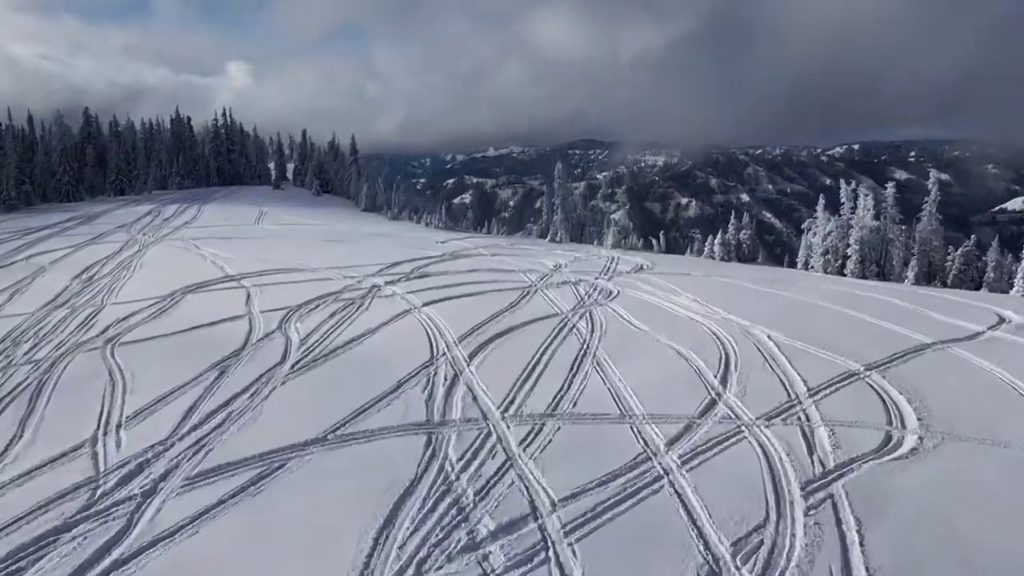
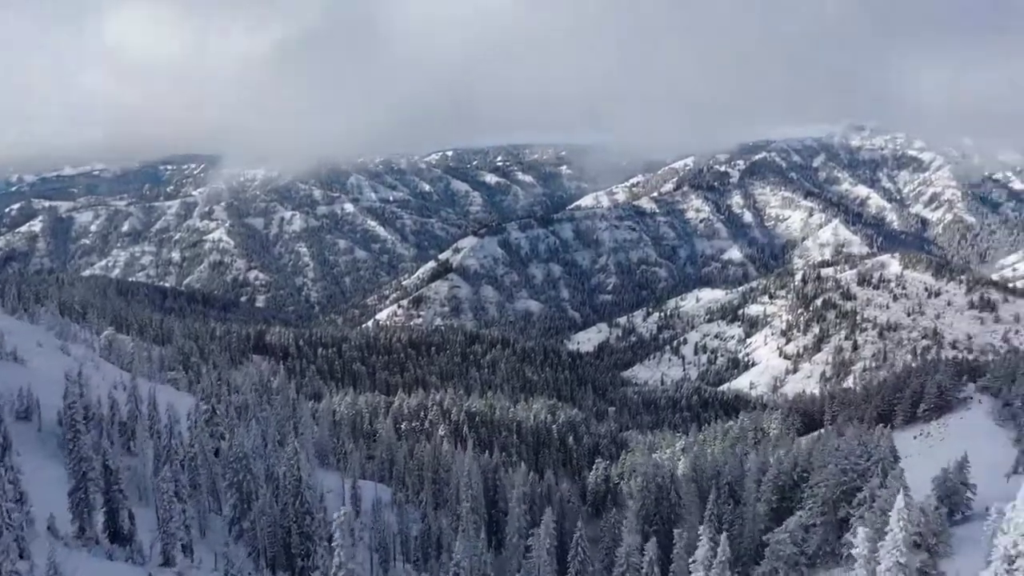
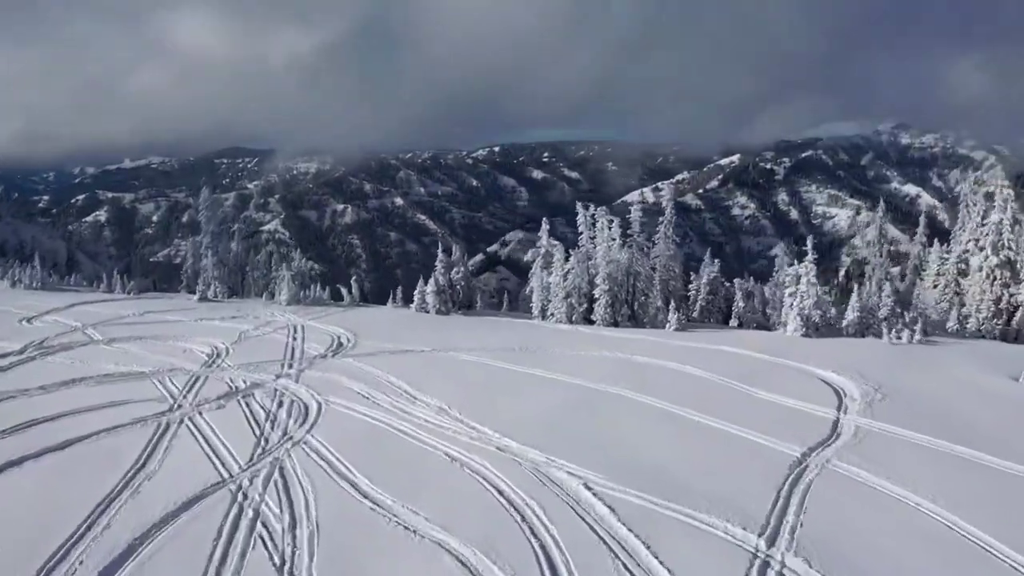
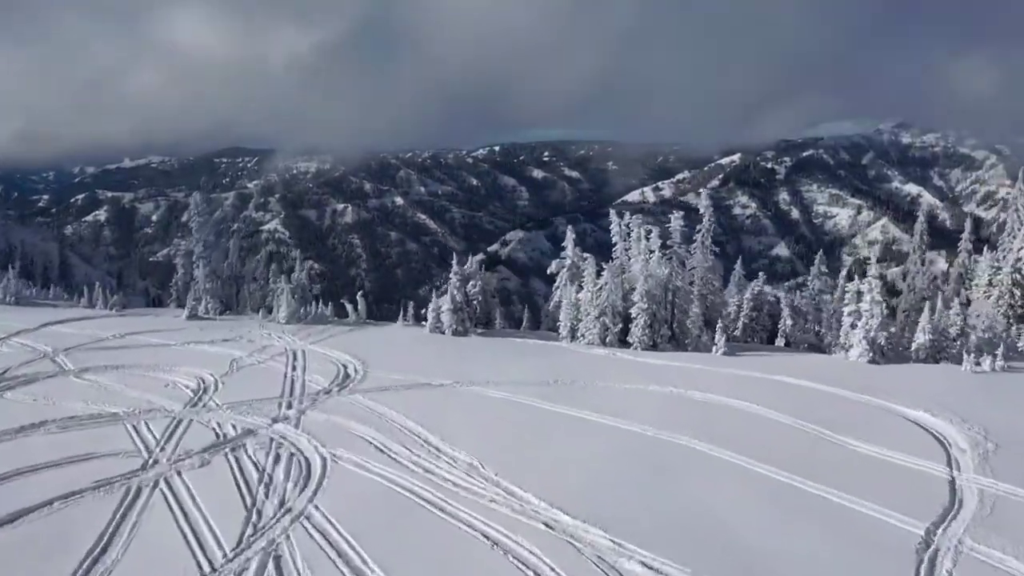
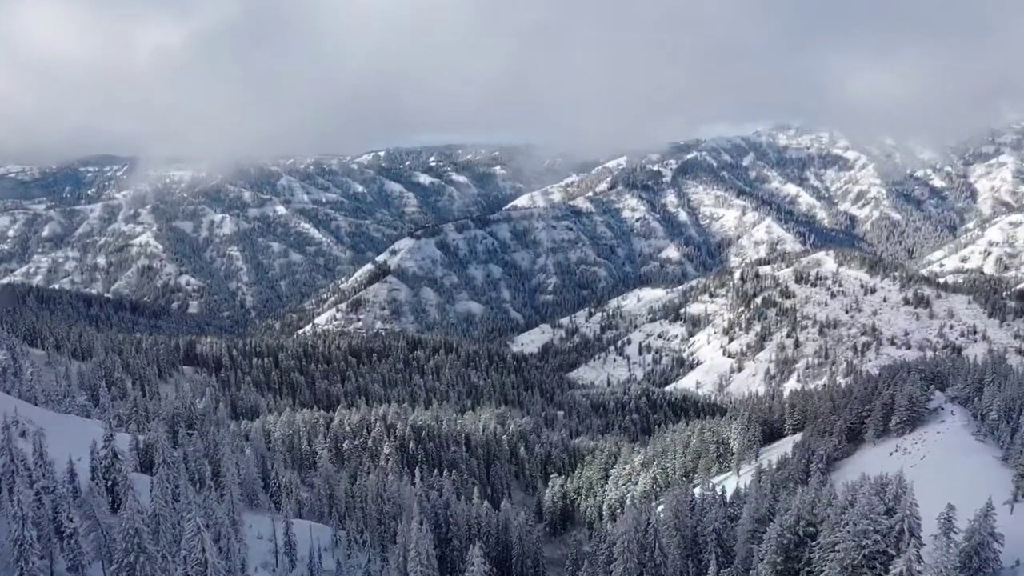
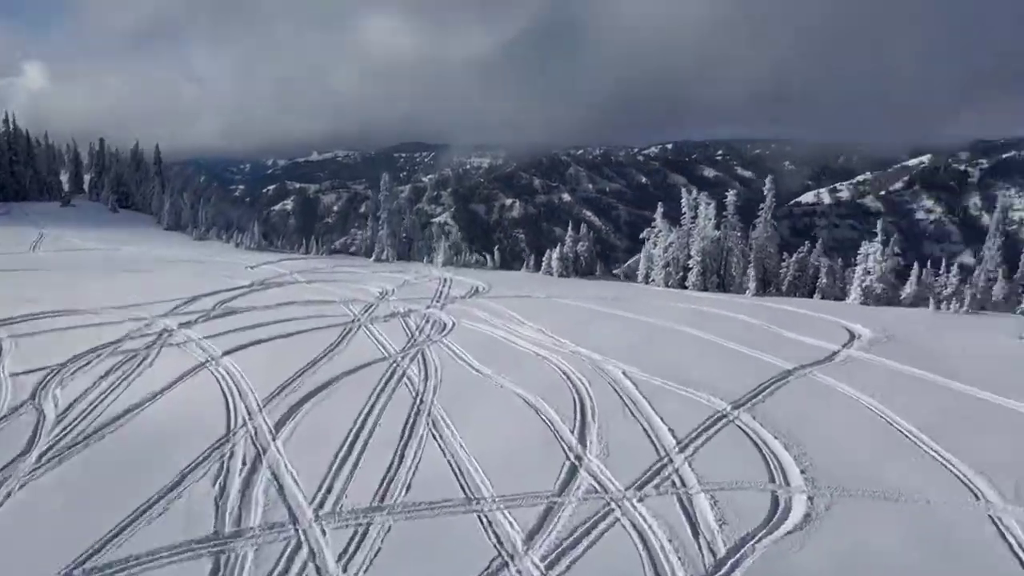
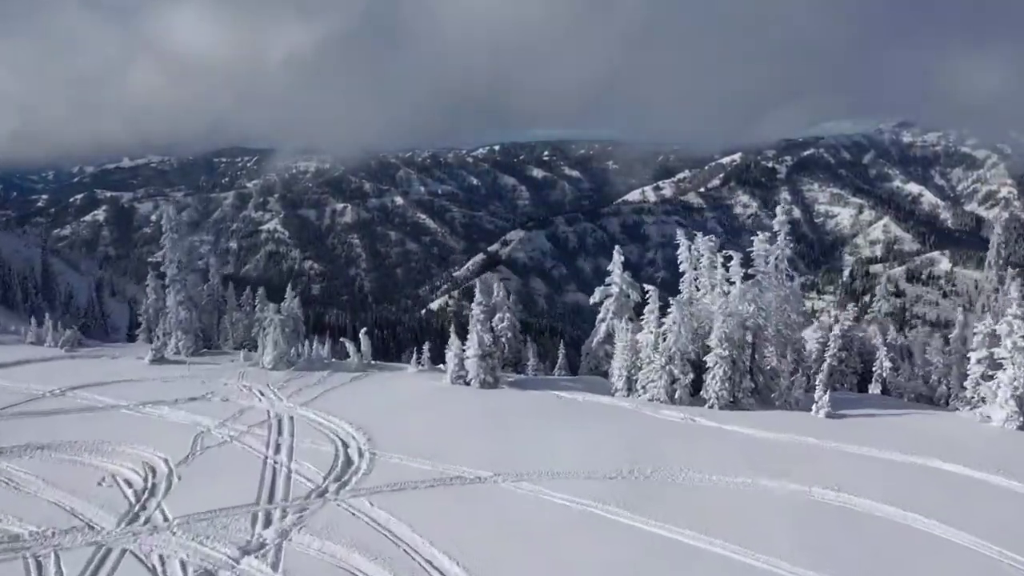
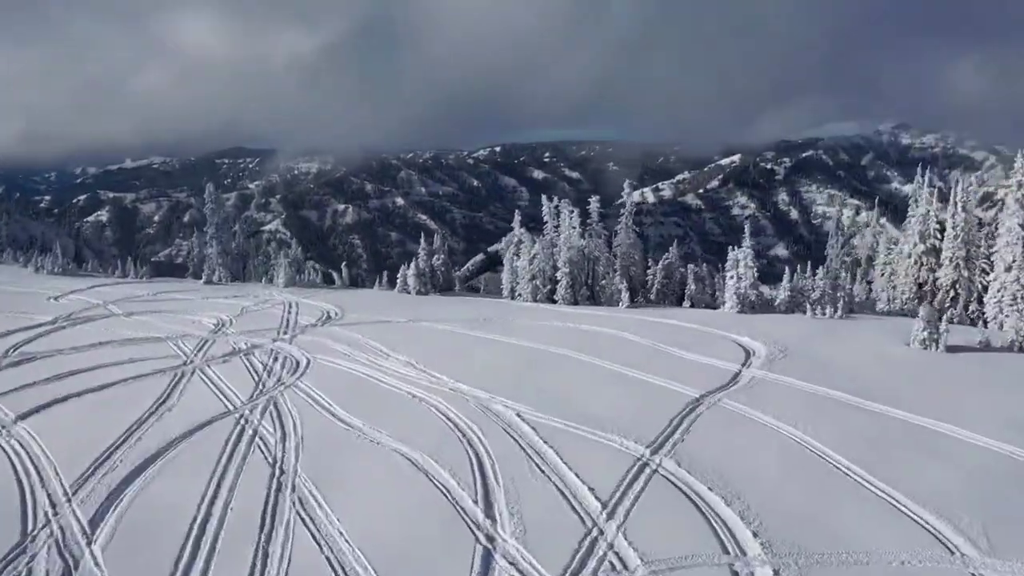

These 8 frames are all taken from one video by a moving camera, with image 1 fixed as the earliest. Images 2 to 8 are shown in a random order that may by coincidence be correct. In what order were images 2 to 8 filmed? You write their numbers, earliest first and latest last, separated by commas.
6, 8, 3, 4, 7, 2, 5
